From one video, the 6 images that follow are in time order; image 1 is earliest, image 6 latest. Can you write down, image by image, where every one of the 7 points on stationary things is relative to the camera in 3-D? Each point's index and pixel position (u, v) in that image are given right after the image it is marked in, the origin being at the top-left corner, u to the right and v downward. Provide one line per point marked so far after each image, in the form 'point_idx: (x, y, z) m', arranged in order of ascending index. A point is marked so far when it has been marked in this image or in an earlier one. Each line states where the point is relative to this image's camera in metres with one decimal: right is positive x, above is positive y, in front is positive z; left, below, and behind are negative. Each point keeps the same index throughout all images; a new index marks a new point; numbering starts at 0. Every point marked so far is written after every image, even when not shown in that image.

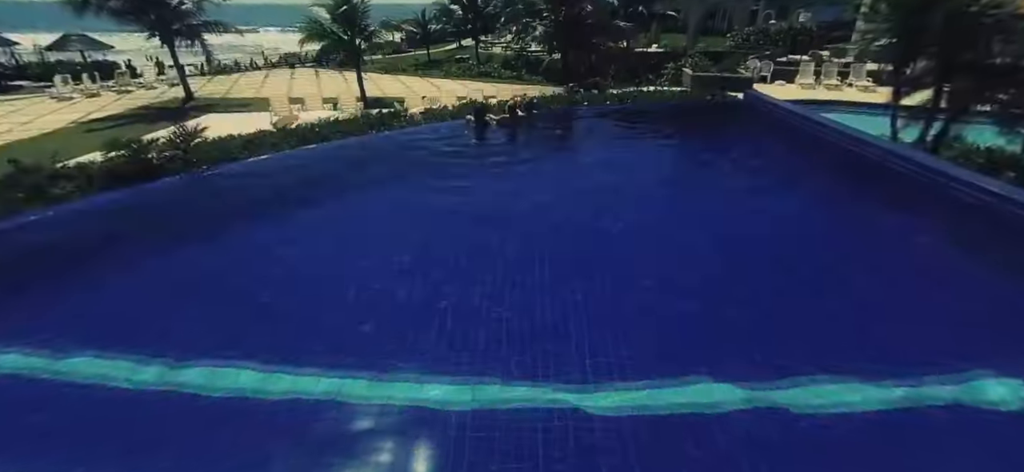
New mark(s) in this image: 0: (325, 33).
0: (-7.2, +7.8, +17.6) m
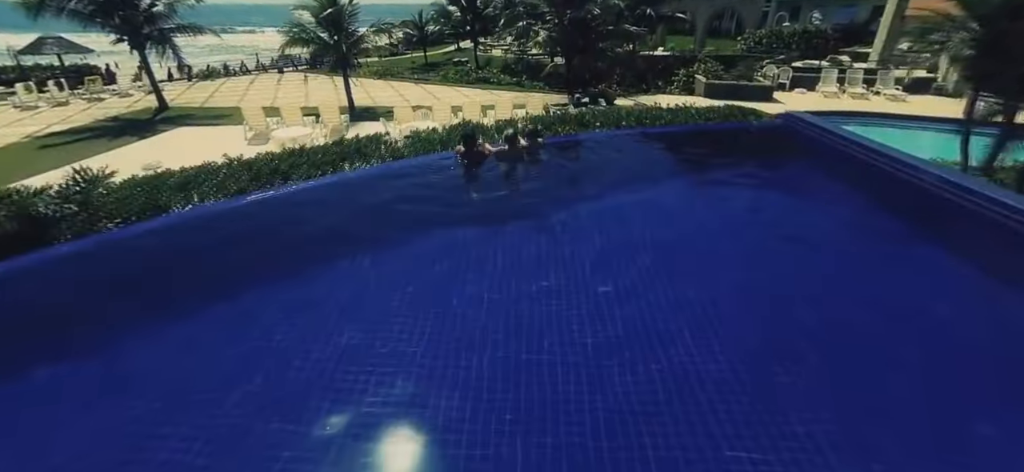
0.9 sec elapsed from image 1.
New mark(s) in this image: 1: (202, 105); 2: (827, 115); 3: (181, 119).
0: (-7.2, +7.0, +16.2) m
1: (-12.5, +5.2, +18.3) m
2: (+10.7, +4.2, +15.6) m
3: (-11.3, +3.9, +15.6) m
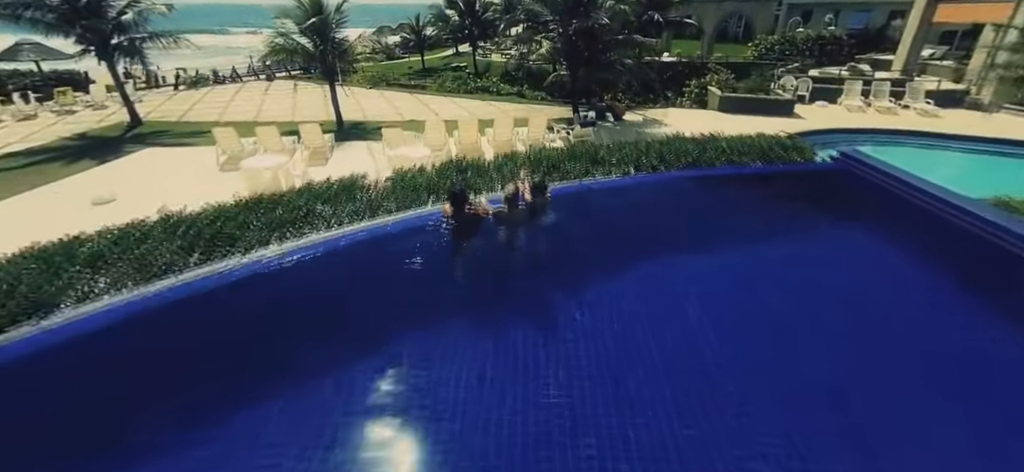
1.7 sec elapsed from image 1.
0: (-7.2, +6.1, +15.0) m
1: (-12.5, +4.3, +17.1) m
2: (+10.7, +3.3, +14.4) m
3: (-11.3, +3.1, +14.3) m
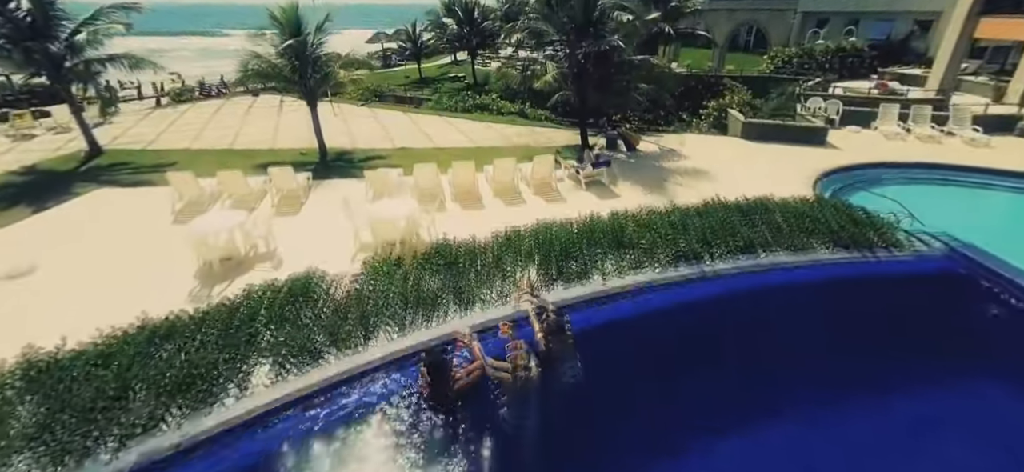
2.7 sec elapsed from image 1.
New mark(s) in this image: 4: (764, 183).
0: (-7.1, +4.8, +13.4) m
1: (-12.4, +3.0, +15.5) m
2: (+10.8, +2.0, +12.8) m
3: (-11.2, +1.7, +12.7) m
4: (+6.6, +1.5, +11.9) m
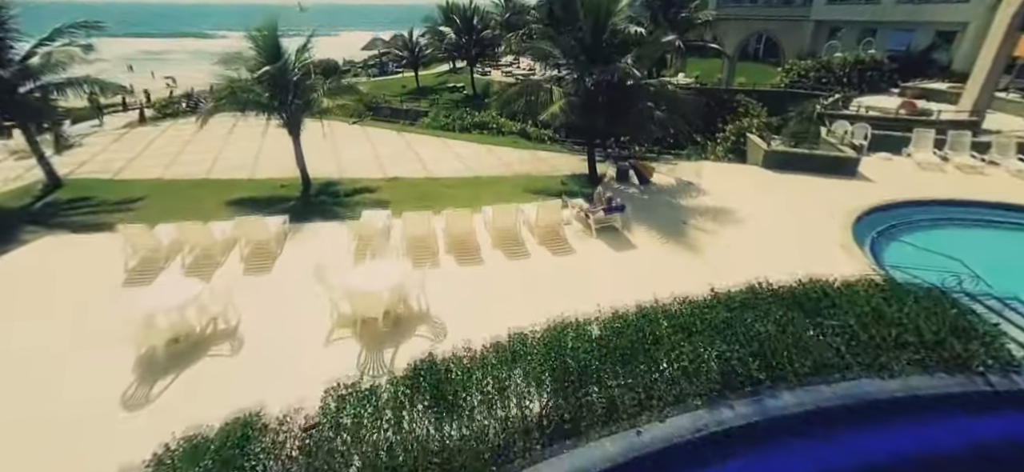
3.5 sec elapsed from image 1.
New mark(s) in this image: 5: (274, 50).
0: (-7.1, +3.7, +12.1) m
1: (-12.4, +1.8, +14.2) m
2: (+10.8, +0.9, +11.5) m
3: (-11.2, +0.6, +11.5) m
4: (+6.6, +0.4, +10.7) m
5: (-6.4, +5.0, +12.3) m
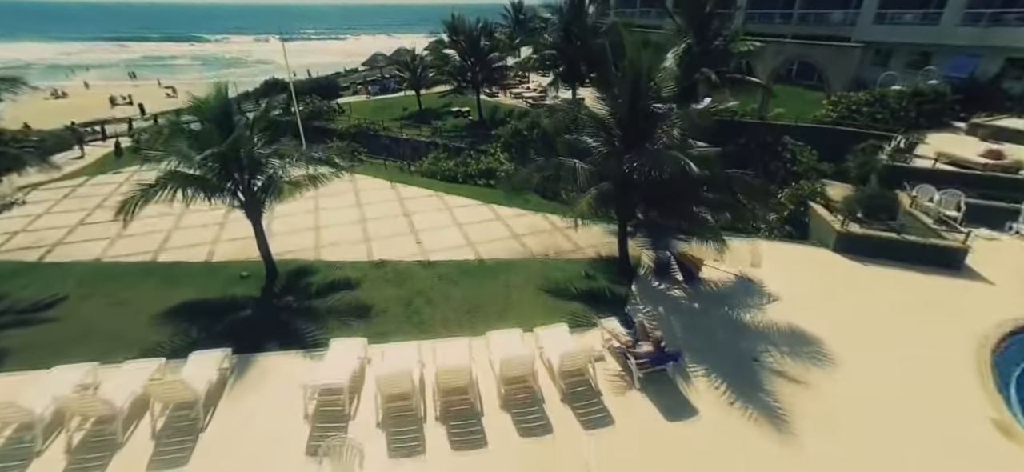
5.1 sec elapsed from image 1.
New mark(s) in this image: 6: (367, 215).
0: (-6.8, +1.2, +9.6) m
1: (-12.1, -0.6, +11.8) m
2: (+11.1, -1.6, +8.7) m
3: (-10.9, -1.9, +9.0) m
4: (+6.9, -2.1, +7.9) m
5: (-6.1, +2.6, +9.7) m
6: (-4.5, +0.6, +14.3) m
